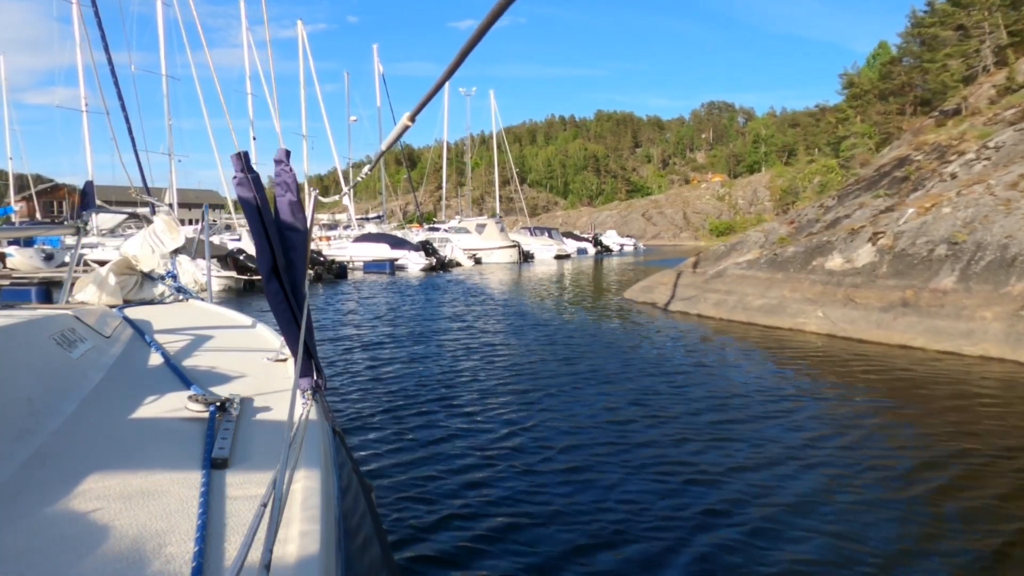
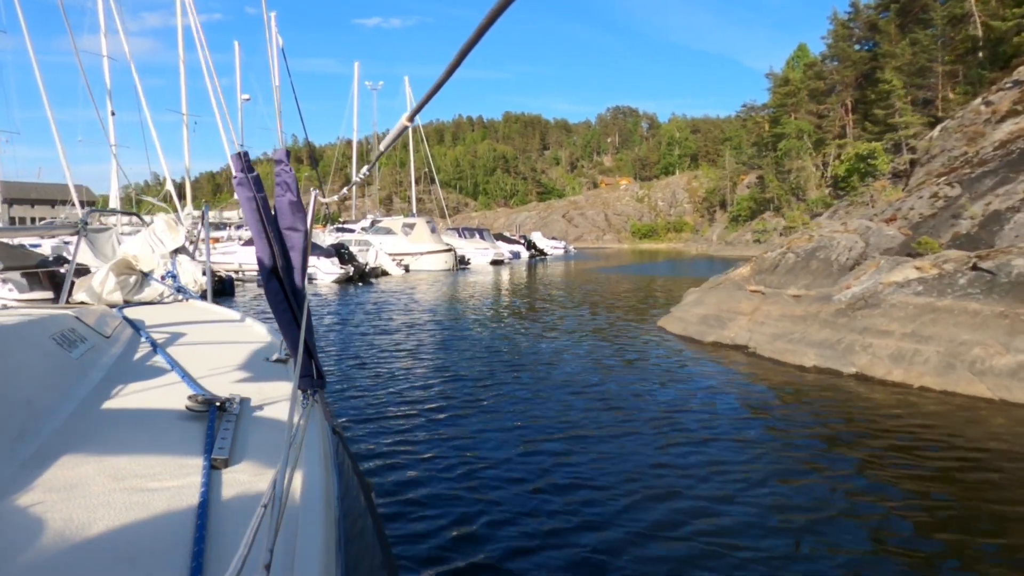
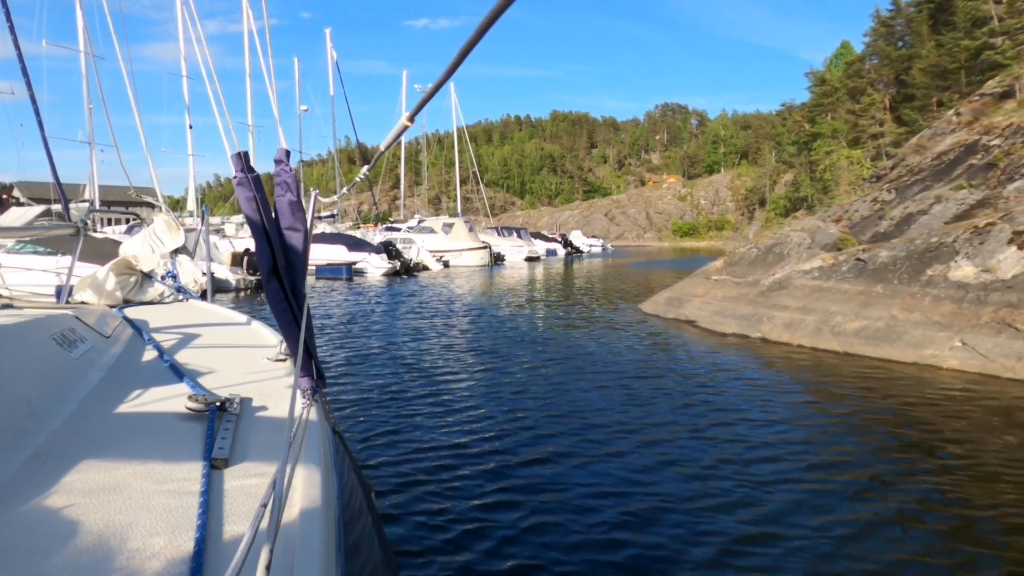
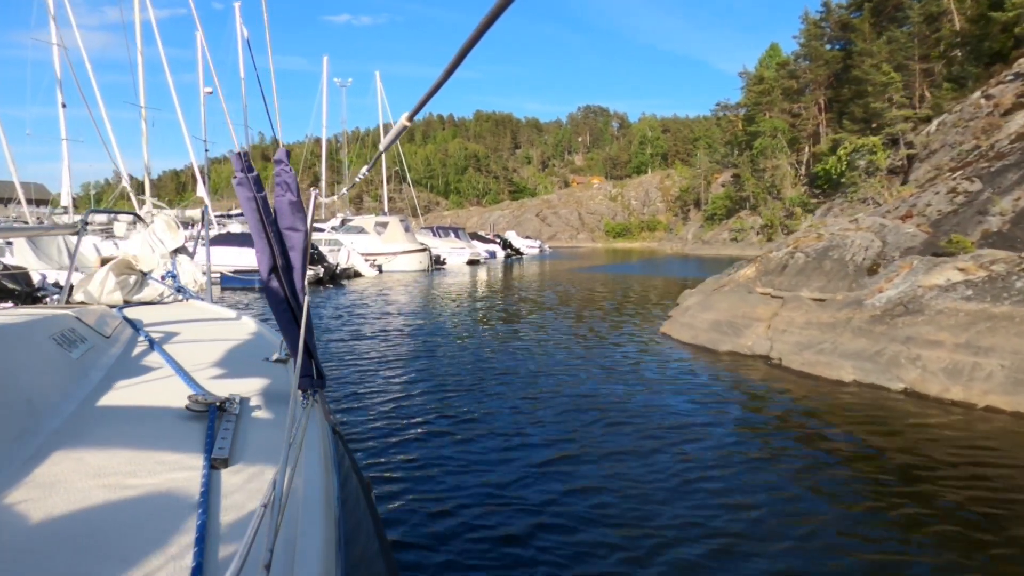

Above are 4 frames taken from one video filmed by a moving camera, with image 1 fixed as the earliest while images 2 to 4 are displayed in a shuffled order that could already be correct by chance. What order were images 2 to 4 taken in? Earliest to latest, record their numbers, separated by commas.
3, 2, 4
